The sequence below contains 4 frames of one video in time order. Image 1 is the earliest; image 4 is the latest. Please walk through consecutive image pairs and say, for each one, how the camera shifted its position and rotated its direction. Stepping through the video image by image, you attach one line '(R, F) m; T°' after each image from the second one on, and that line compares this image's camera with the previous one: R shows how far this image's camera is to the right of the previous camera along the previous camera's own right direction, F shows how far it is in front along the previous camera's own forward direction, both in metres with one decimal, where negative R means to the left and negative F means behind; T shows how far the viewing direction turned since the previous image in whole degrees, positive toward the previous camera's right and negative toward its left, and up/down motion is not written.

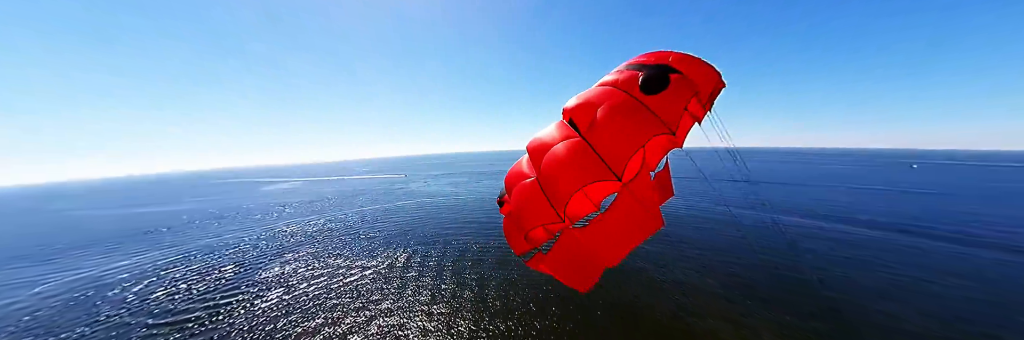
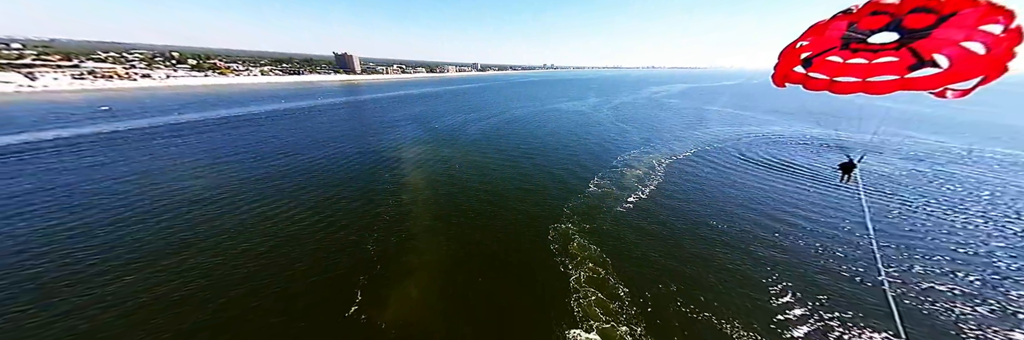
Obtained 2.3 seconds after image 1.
(+0.4, -4.8) m; -7°
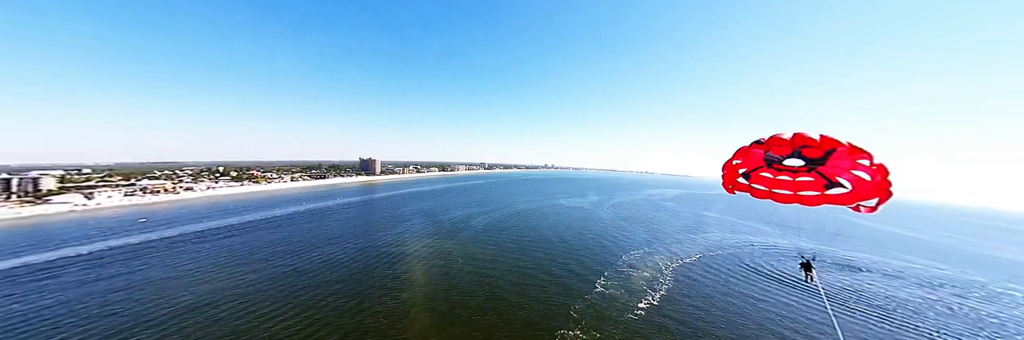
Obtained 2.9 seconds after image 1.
(+0.3, -1.4) m; -1°
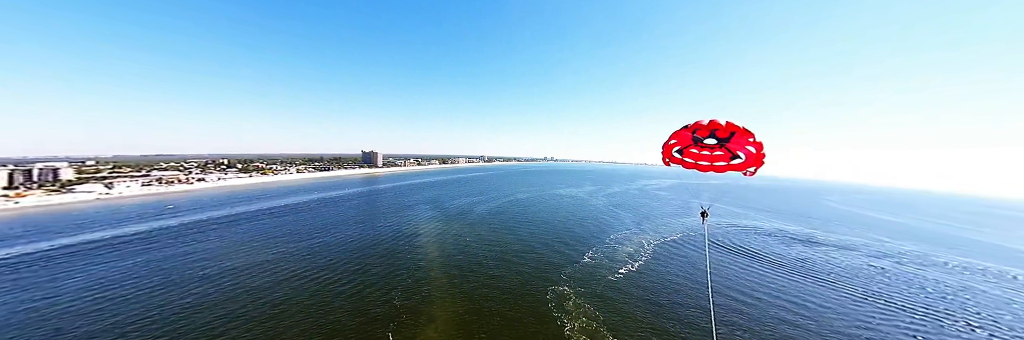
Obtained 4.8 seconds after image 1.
(-0.1, -2.3) m; 0°
